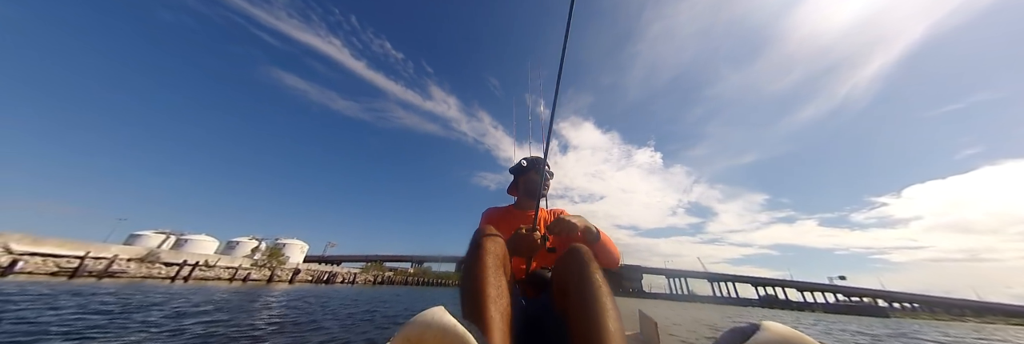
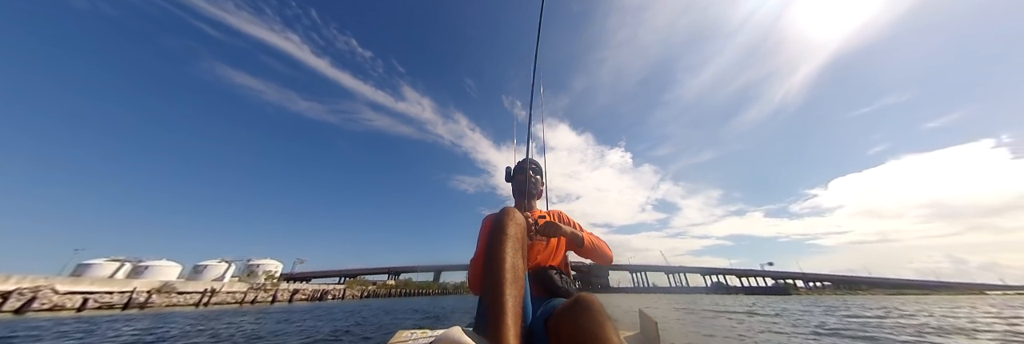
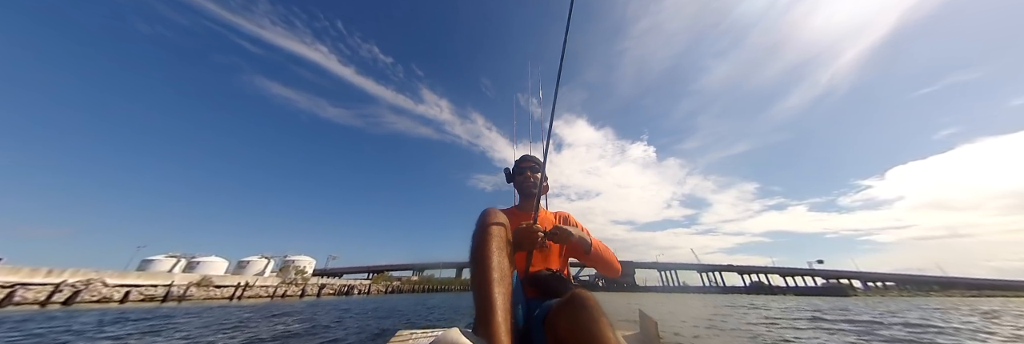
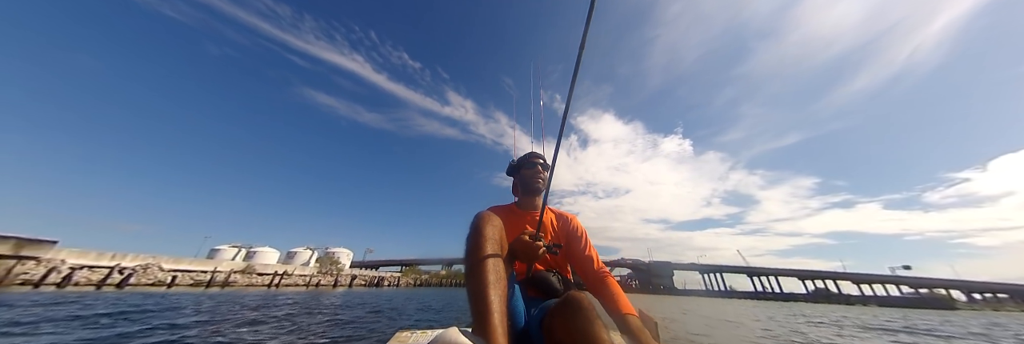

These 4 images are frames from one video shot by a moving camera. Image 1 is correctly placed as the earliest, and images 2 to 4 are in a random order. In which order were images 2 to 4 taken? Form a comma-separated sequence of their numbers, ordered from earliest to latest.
4, 3, 2
